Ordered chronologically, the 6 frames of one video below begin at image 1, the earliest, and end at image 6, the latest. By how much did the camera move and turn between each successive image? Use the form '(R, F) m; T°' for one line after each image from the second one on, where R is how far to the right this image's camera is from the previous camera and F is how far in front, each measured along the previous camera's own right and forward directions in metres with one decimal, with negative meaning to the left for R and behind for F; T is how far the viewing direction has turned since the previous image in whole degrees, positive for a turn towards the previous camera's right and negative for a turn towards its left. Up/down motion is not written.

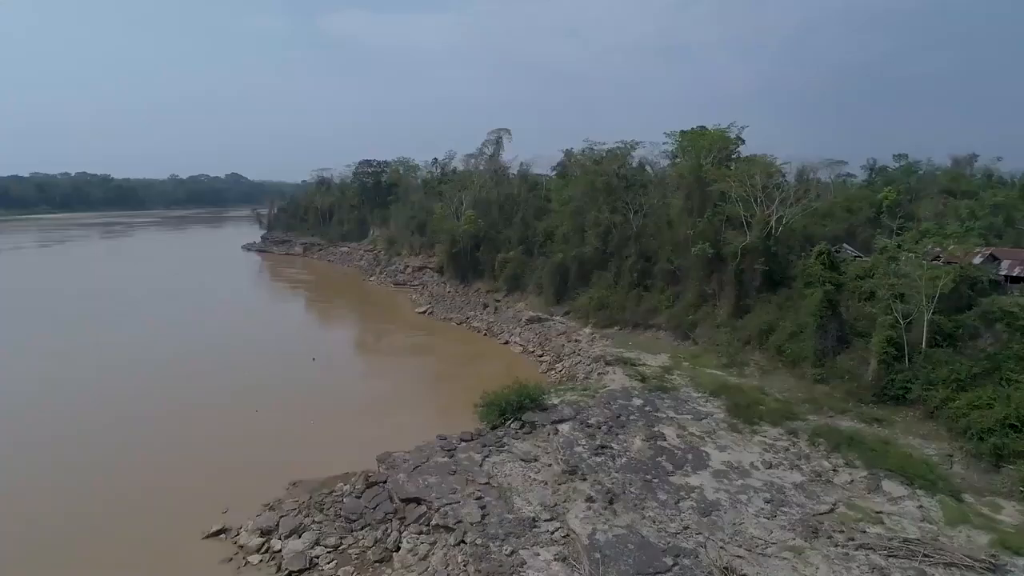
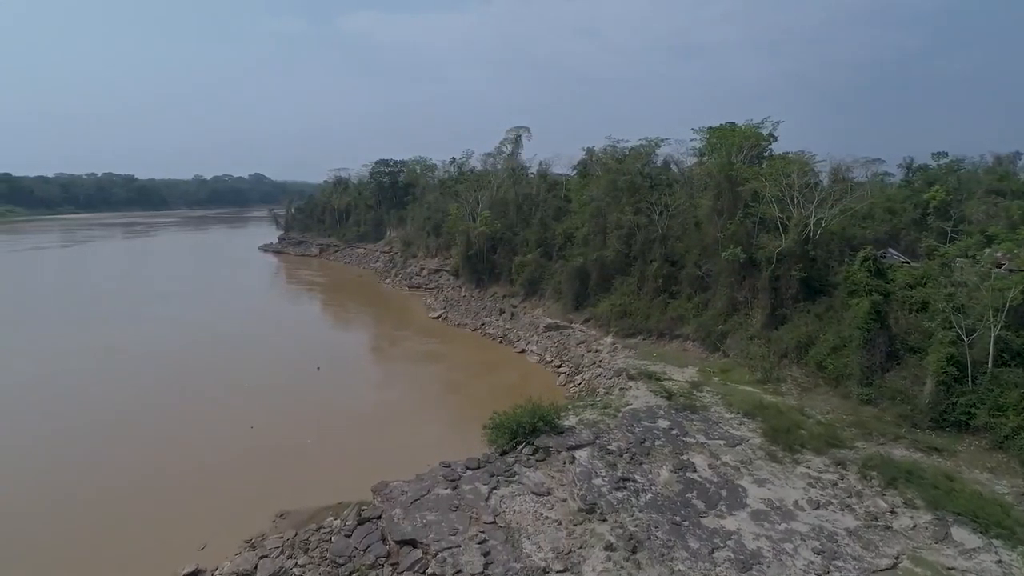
(+0.2, +1.5) m; -2°
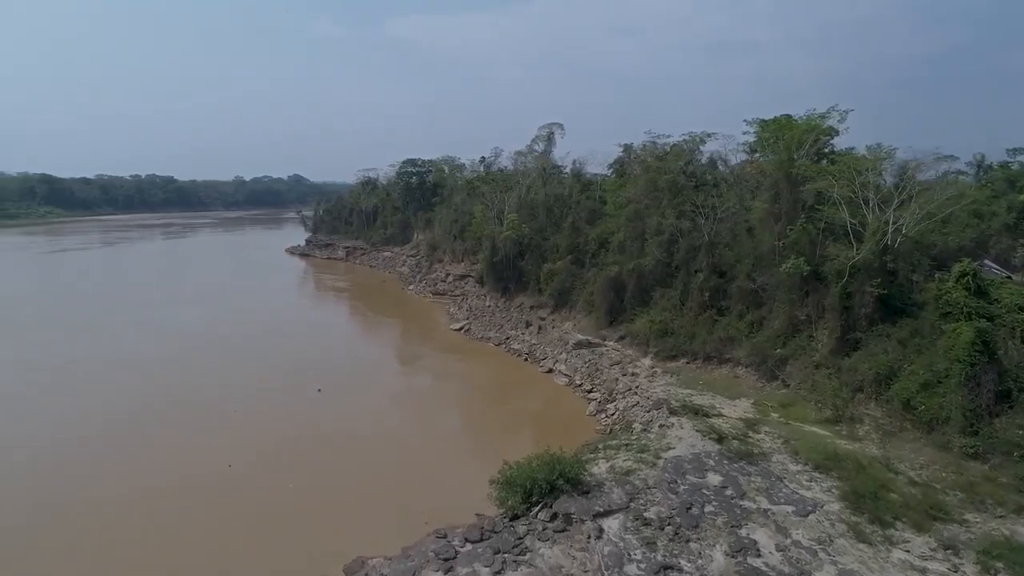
(+0.4, +2.7) m; -3°
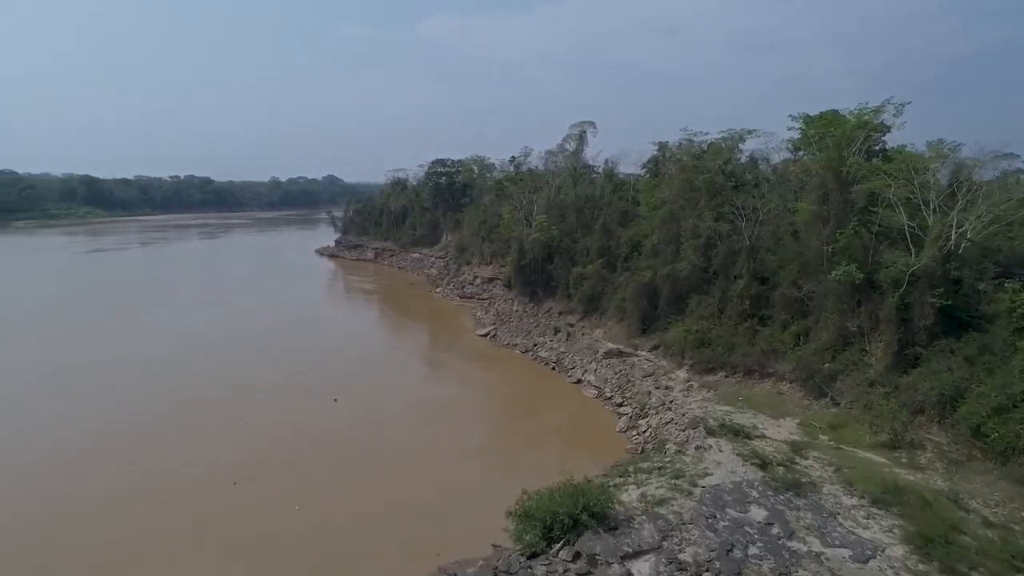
(+0.2, +1.1) m; -3°
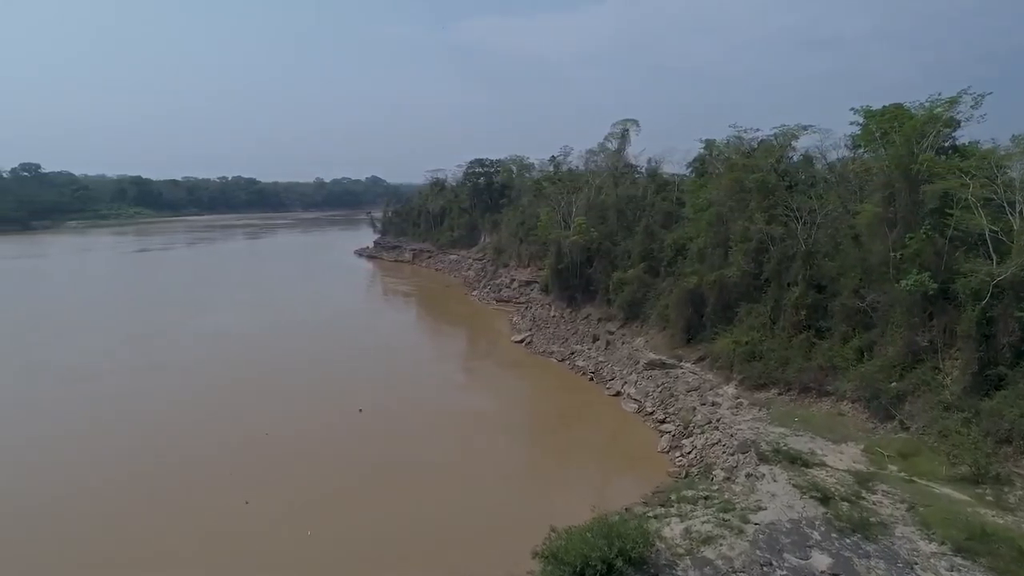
(+0.2, +1.2) m; -3°
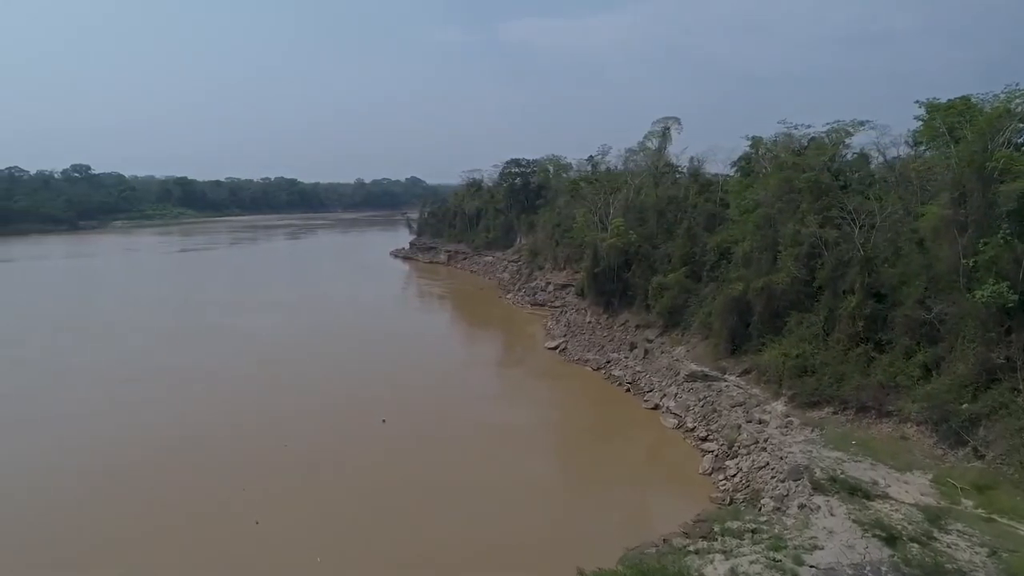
(+0.2, +1.0) m; -3°
